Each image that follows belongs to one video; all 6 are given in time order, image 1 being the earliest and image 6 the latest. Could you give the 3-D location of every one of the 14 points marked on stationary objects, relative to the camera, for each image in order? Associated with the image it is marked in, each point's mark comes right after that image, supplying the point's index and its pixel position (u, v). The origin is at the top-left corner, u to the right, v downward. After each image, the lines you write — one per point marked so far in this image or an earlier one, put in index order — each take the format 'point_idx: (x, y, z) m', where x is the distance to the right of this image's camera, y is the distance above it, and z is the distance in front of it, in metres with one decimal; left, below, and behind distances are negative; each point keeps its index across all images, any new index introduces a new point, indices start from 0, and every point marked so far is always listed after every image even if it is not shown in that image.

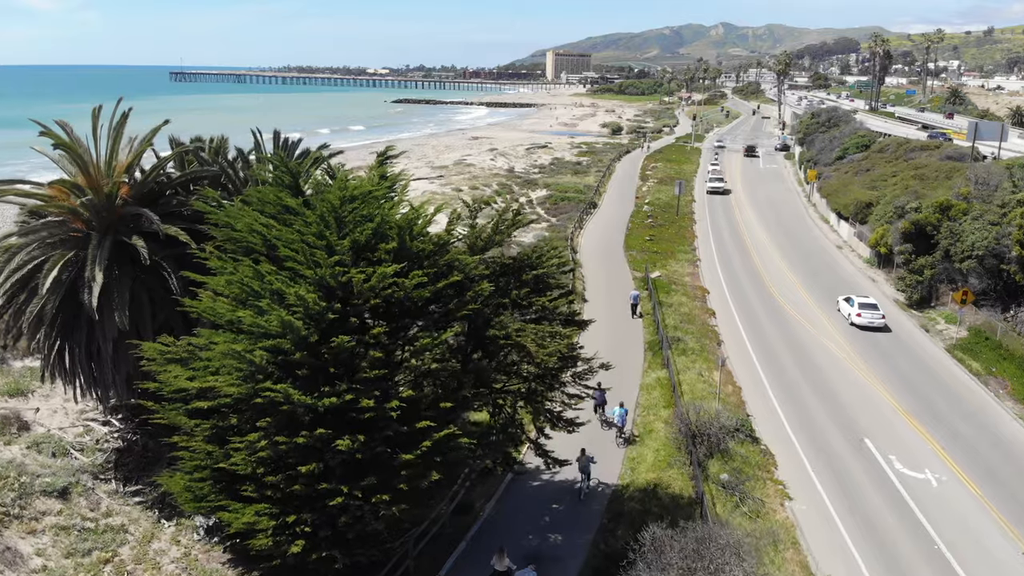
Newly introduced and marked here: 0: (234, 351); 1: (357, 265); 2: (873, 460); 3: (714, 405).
0: (-4.6, -1.1, +11.0) m
1: (-2.8, +0.4, +11.7) m
2: (+10.0, -4.7, +18.3) m
3: (+6.0, -3.5, +19.6) m
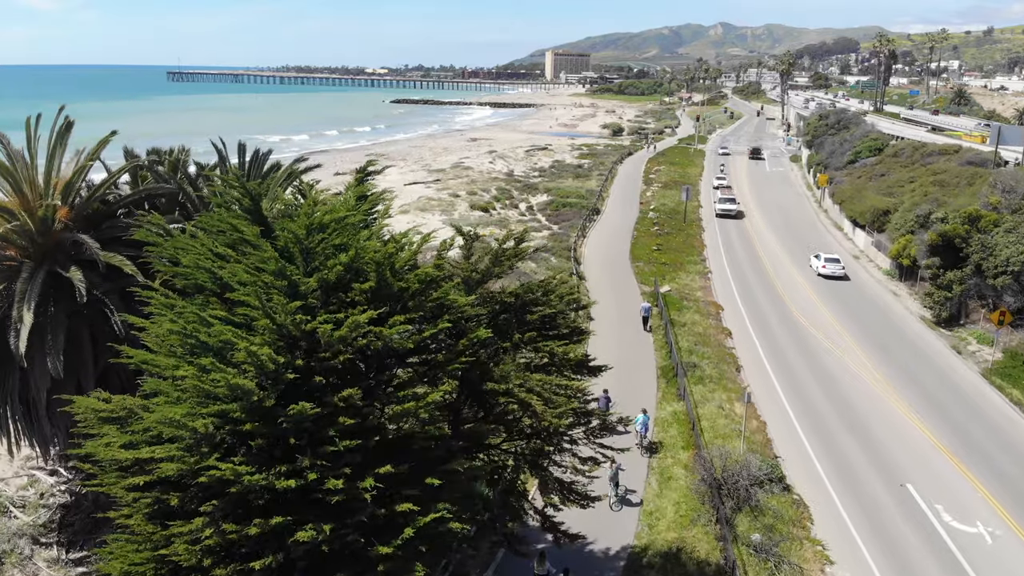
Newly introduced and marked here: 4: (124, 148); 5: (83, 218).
0: (-4.6, -1.8, +8.9) m
1: (-2.7, -0.3, +9.7) m
2: (+10.0, -5.4, +16.3) m
3: (+6.0, -4.3, +17.6) m
4: (-9.0, +3.2, +15.3) m
5: (-8.4, +1.4, +12.9) m
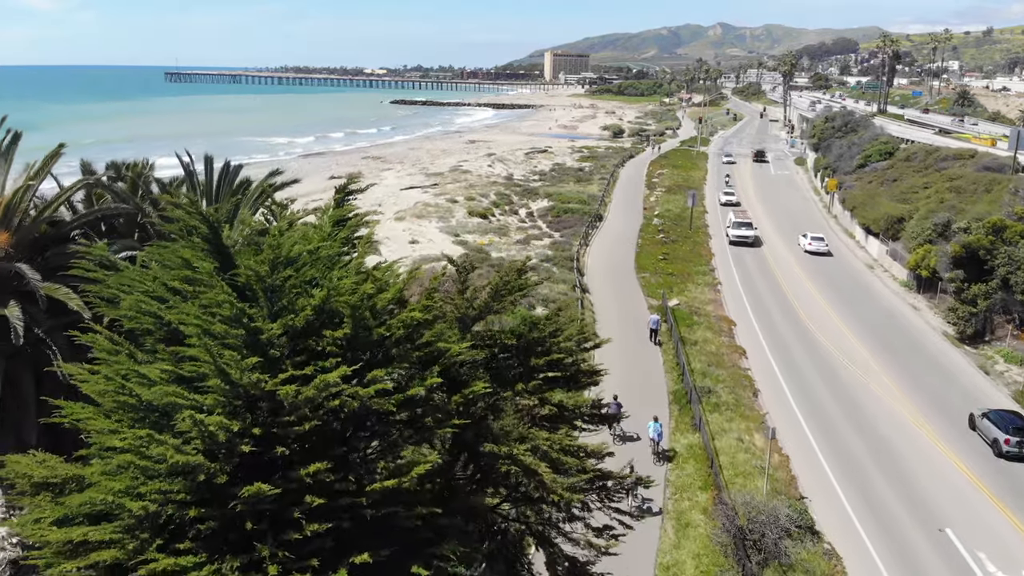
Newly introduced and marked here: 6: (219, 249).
0: (-4.6, -2.4, +7.4) m
1: (-2.7, -0.9, +8.1) m
2: (+10.0, -6.0, +14.8) m
3: (+6.0, -4.8, +16.0) m
4: (-9.0, +2.6, +13.7) m
5: (-8.3, +0.8, +11.3) m
6: (-4.0, +0.5, +9.1) m
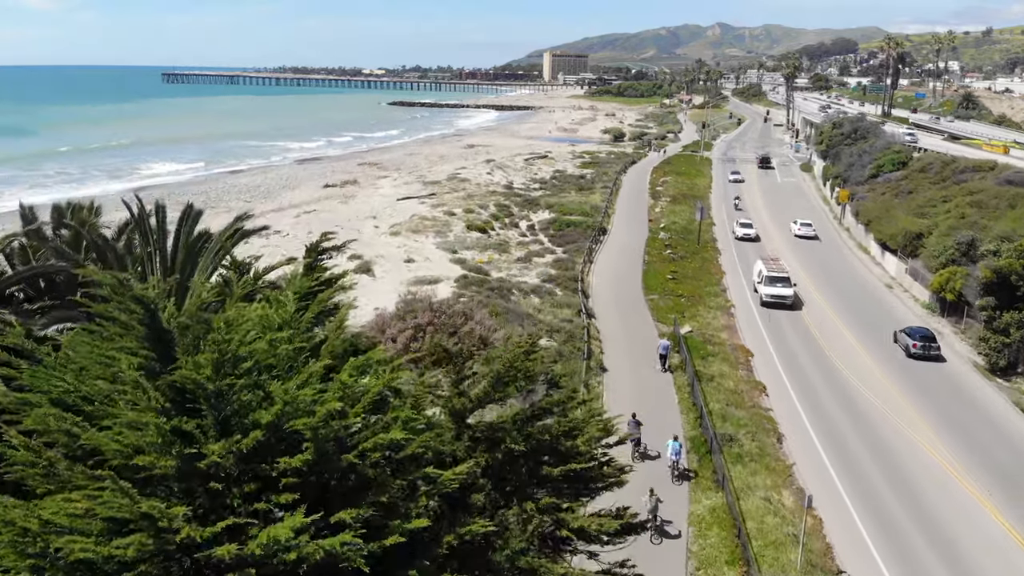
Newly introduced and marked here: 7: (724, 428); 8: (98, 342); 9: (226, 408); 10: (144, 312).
0: (-4.5, -3.5, +5.6) m
1: (-2.6, -2.0, +6.4) m
2: (+10.1, -7.1, +13.1) m
3: (+6.1, -5.9, +14.3) m
4: (-8.9, +1.5, +11.9) m
5: (-8.2, -0.3, +9.6) m
6: (-4.0, -0.6, +7.4) m
7: (+6.2, -4.1, +19.6) m
8: (-4.8, -0.6, +7.7) m
9: (-2.9, -1.2, +6.7) m
10: (-4.1, -0.3, +7.3) m
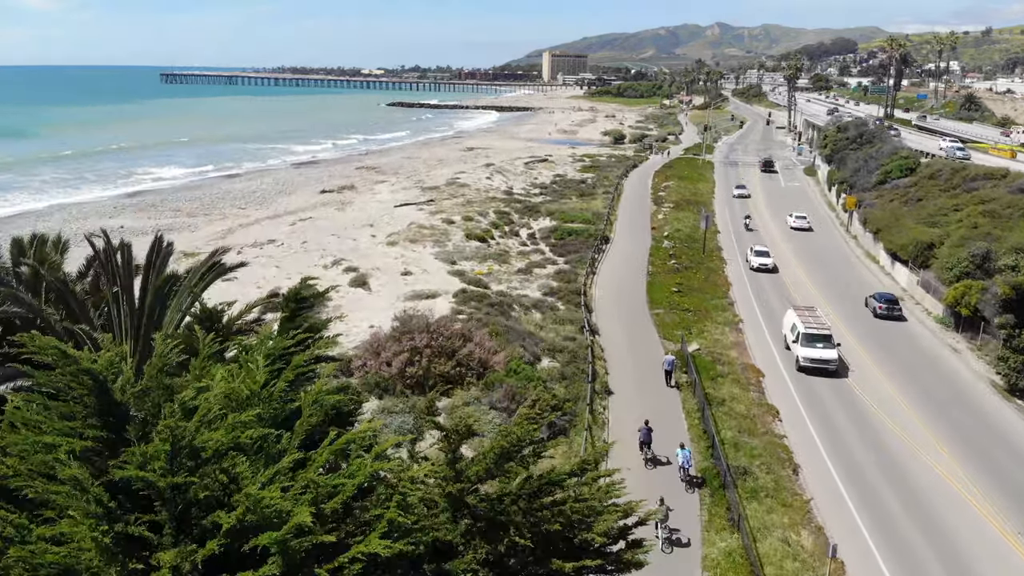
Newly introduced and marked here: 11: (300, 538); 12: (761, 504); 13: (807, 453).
0: (-4.4, -4.1, +4.6) m
1: (-2.5, -2.6, +5.4) m
2: (+10.1, -7.8, +12.1) m
3: (+6.2, -6.6, +13.3) m
4: (-8.8, +0.9, +10.9) m
5: (-8.2, -1.0, +8.6) m
6: (-3.9, -1.2, +6.4) m
7: (+6.3, -4.8, +18.6) m
8: (-4.8, -1.2, +6.7) m
9: (-2.9, -1.9, +5.7) m
10: (-4.0, -0.9, +6.3) m
11: (-1.8, -2.0, +5.7) m
12: (+6.3, -5.5, +16.9) m
13: (+8.9, -5.0, +19.9) m
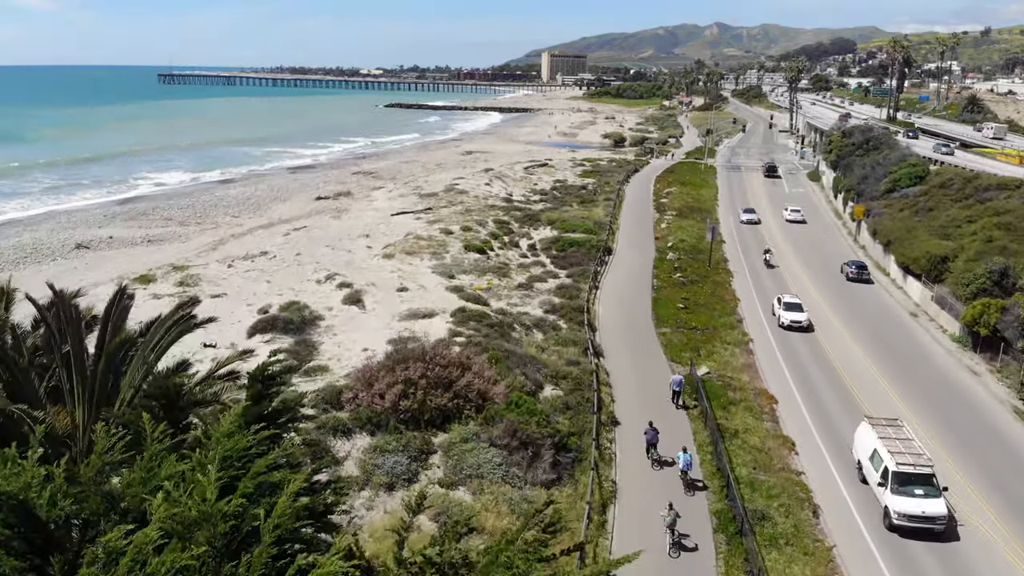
0: (-4.3, -4.9, +3.5) m
1: (-2.5, -3.4, +4.2) m
2: (+10.2, -8.5, +11.0) m
3: (+6.2, -7.4, +12.2) m
4: (-8.8, +0.1, +9.8) m
5: (-8.1, -1.8, +7.4) m
6: (-3.8, -2.0, +5.2) m
7: (+6.3, -5.6, +17.4) m
8: (-4.7, -2.0, +5.5) m
9: (-2.8, -2.7, +4.5) m
10: (-4.0, -1.7, +5.1) m
11: (-1.7, -2.8, +4.6) m
12: (+6.4, -6.3, +15.7) m
13: (+8.9, -5.8, +18.7) m
